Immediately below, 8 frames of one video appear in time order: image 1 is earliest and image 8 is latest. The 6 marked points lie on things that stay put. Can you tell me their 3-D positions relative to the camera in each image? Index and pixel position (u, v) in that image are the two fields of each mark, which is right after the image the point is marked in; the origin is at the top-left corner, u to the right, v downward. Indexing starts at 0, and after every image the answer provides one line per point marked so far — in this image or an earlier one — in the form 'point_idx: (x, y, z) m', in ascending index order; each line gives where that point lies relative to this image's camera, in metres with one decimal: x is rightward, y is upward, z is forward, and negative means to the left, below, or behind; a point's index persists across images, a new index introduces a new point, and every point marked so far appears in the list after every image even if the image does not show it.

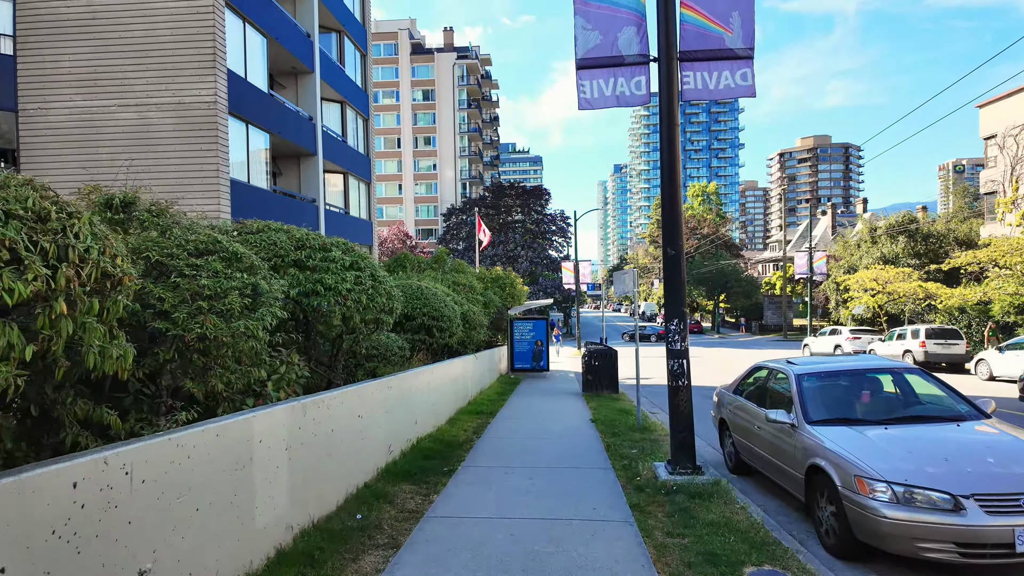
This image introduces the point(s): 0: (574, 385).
0: (+1.8, -2.8, +16.6) m
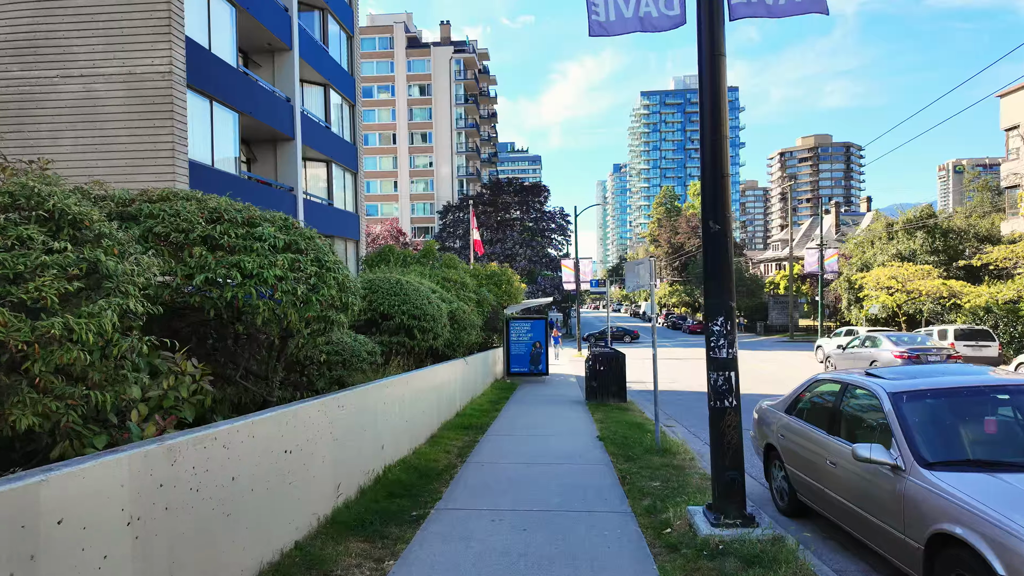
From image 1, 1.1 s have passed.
0: (+1.6, -2.7, +15.0) m
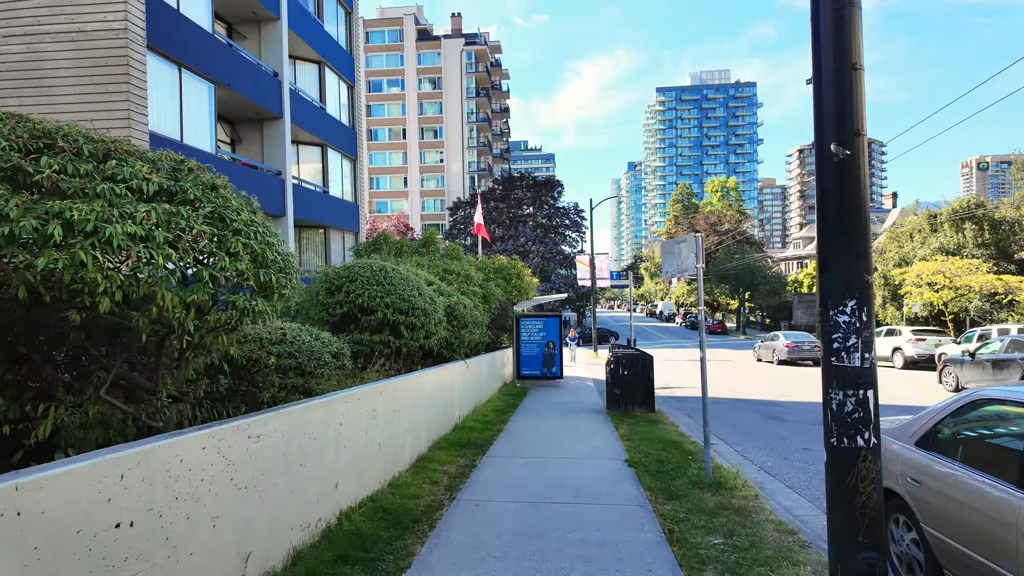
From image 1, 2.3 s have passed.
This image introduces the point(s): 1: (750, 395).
0: (+1.9, -2.5, +13.2) m
1: (+6.0, -2.7, +14.7) m
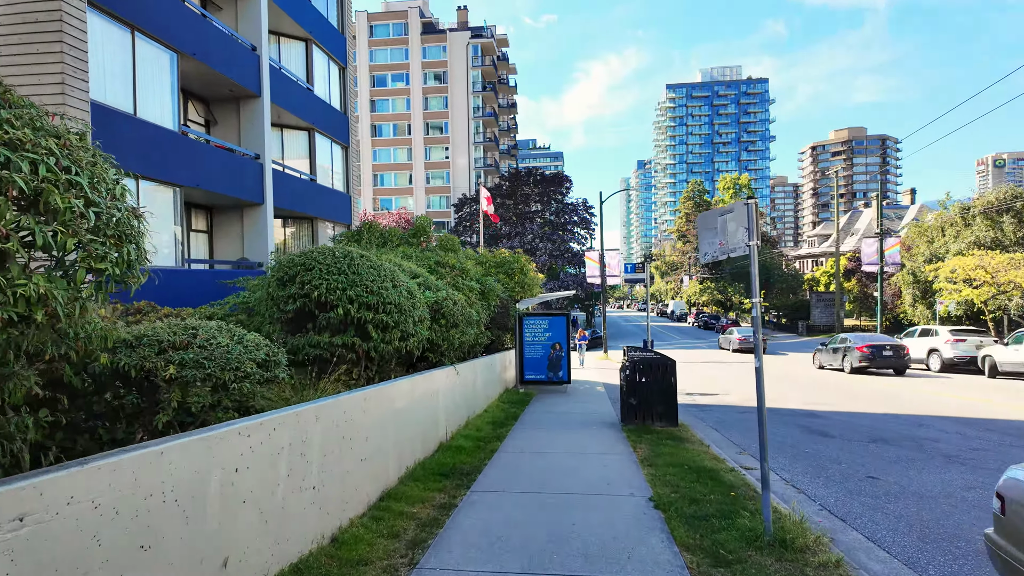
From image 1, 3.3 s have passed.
0: (+1.9, -2.4, +11.6) m
1: (+6.0, -2.6, +13.1) m
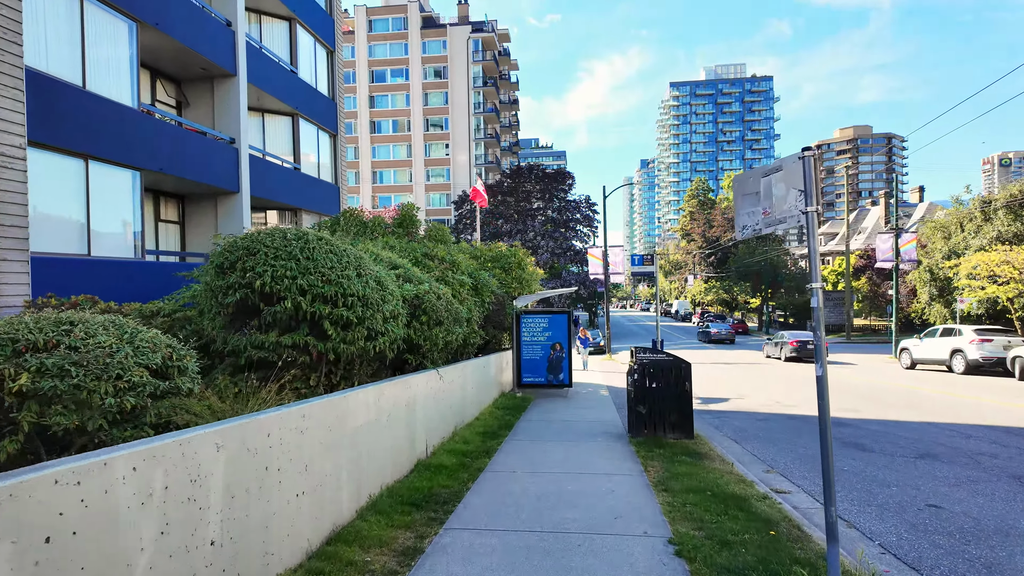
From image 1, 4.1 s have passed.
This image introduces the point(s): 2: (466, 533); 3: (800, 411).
0: (+1.8, -2.3, +10.5) m
1: (+5.9, -2.5, +11.9) m
2: (-0.4, -1.9, +4.5) m
3: (+5.8, -2.5, +11.8) m
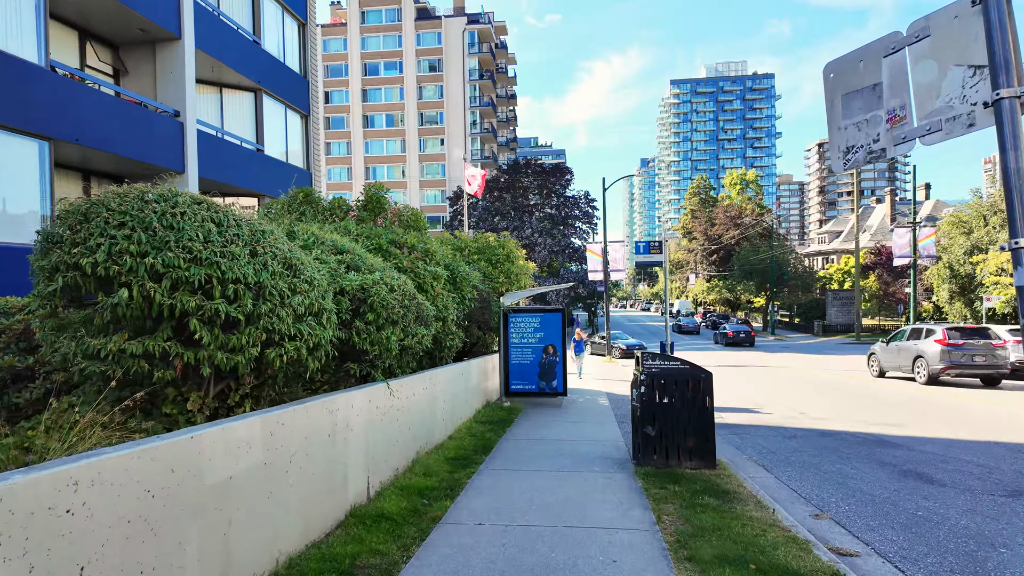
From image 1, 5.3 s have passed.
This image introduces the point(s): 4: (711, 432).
0: (+1.5, -2.2, +8.8) m
1: (+5.6, -2.3, +10.2) m
2: (-0.6, -1.8, +2.8) m
3: (+5.5, -2.4, +10.1) m
4: (+2.2, -1.6, +6.5) m
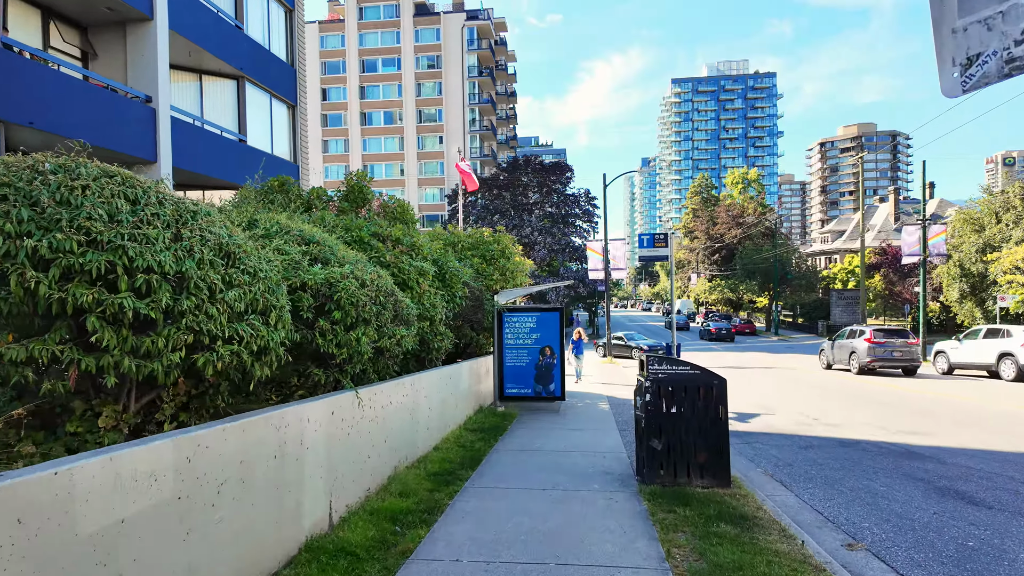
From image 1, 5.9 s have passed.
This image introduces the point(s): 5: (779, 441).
0: (+1.4, -2.1, +8.1) m
1: (+5.5, -2.3, +9.5) m
2: (-0.8, -1.7, +2.1) m
3: (+5.4, -2.3, +9.3) m
4: (+2.1, -1.5, +5.7) m
5: (+4.0, -2.3, +8.8) m
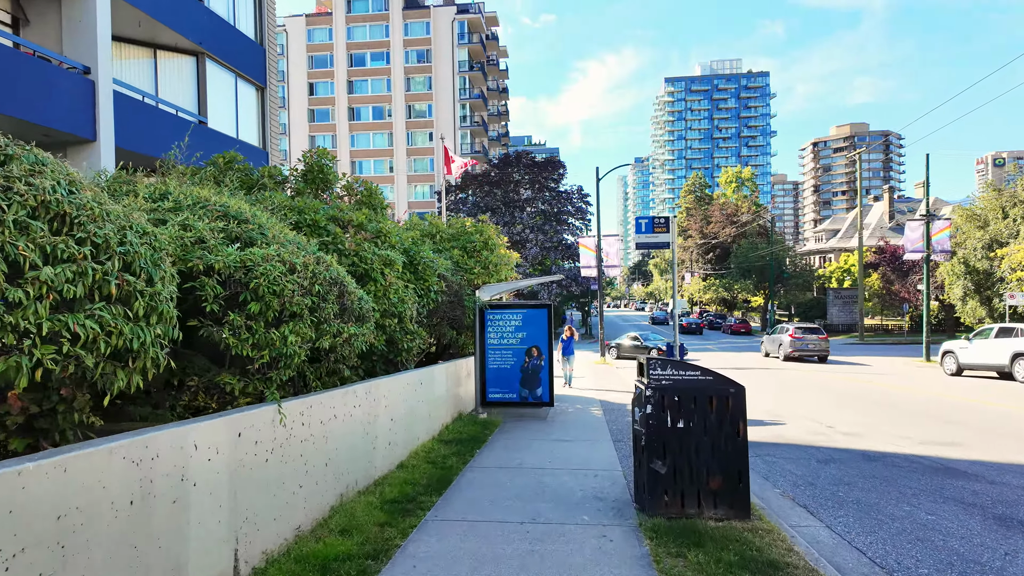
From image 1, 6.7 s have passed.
0: (+1.1, -2.0, +7.0) m
1: (+5.2, -2.2, +8.4) m
2: (-1.0, -1.6, +1.0) m
3: (+5.1, -2.2, +8.3) m
4: (+1.9, -1.4, +4.7) m
5: (+3.7, -2.2, +7.7) m
